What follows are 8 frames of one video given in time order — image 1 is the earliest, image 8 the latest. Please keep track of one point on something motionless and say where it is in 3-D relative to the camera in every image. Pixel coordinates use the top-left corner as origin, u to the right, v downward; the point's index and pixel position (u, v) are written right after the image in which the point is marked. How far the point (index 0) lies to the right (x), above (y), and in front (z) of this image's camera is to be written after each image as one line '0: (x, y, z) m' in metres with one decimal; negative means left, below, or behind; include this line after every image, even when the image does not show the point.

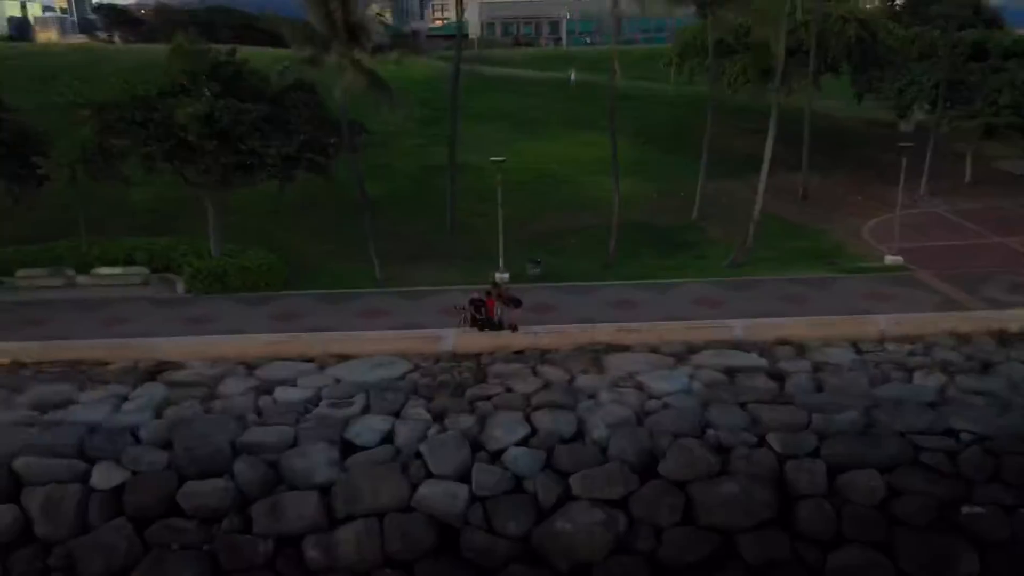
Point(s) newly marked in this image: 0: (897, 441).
0: (+6.1, -2.4, +12.9) m
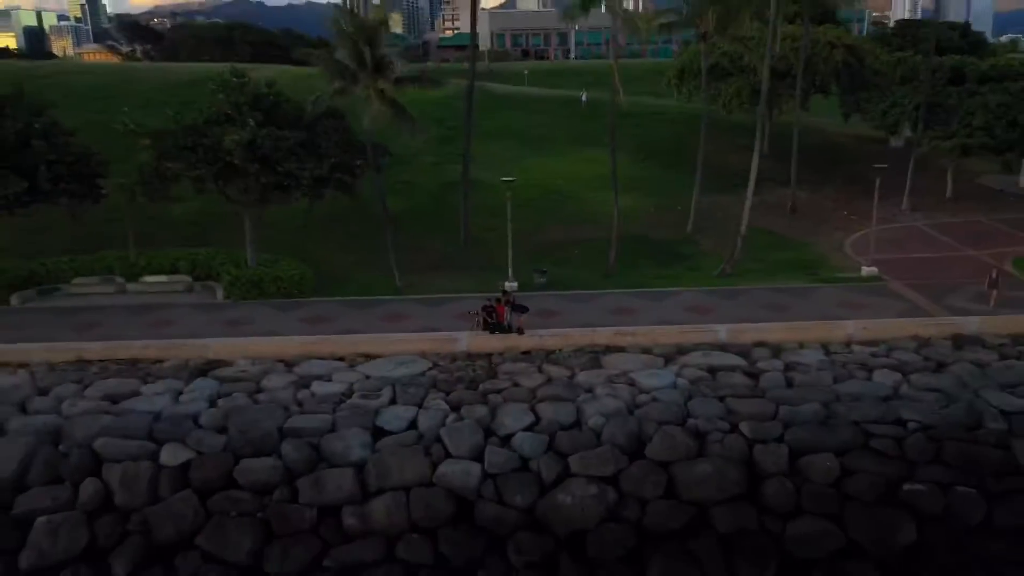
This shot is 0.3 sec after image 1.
0: (+6.2, -2.6, +15.0) m
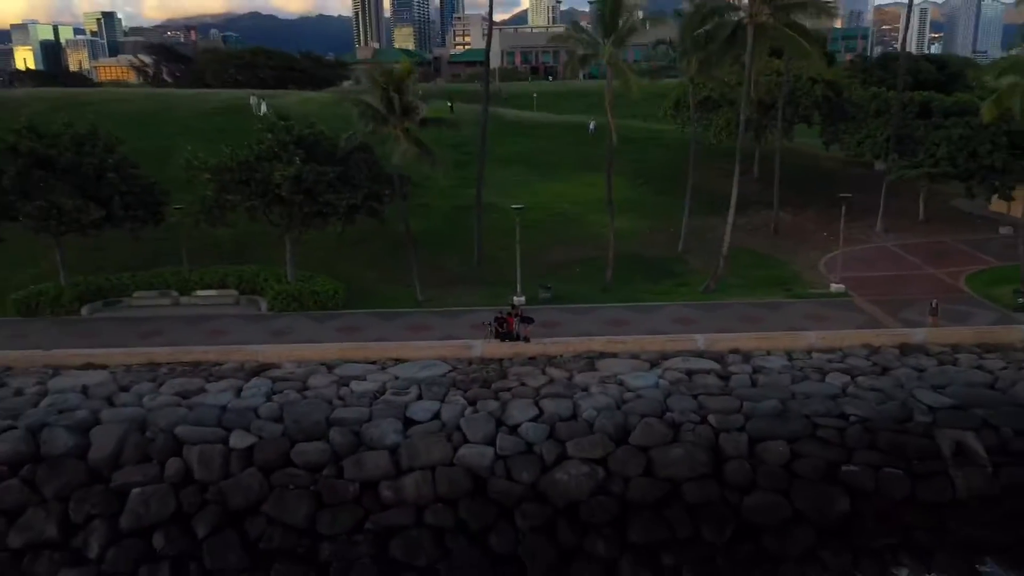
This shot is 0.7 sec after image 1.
0: (+6.4, -2.9, +18.1) m
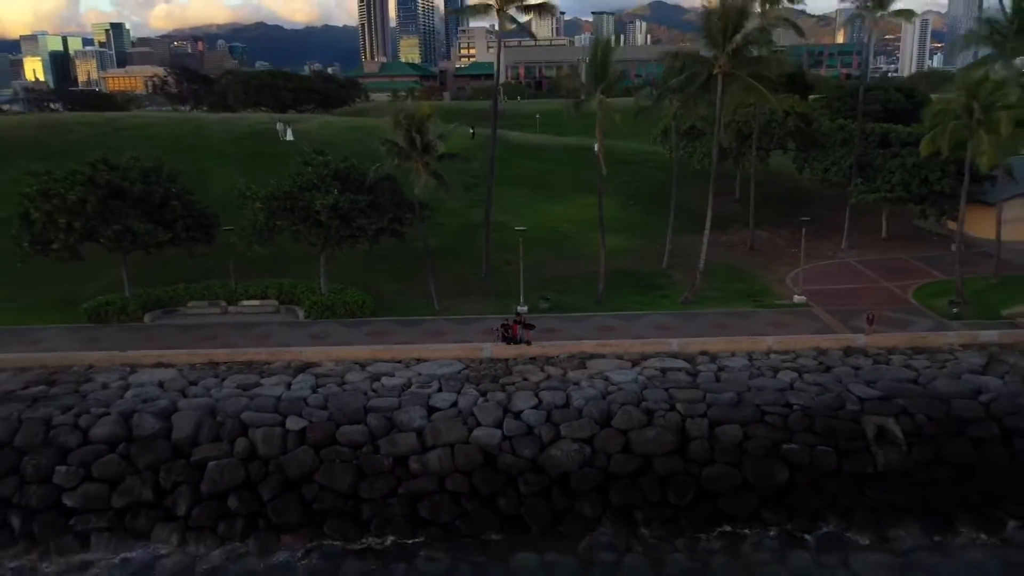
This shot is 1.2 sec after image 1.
0: (+6.5, -3.3, +22.1) m
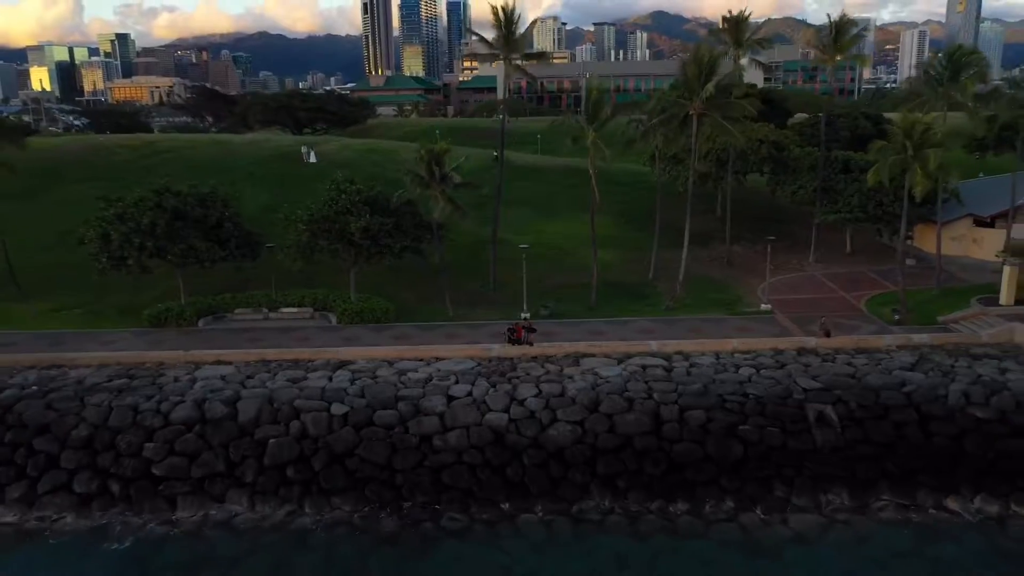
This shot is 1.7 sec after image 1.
0: (+6.6, -3.6, +26.8) m
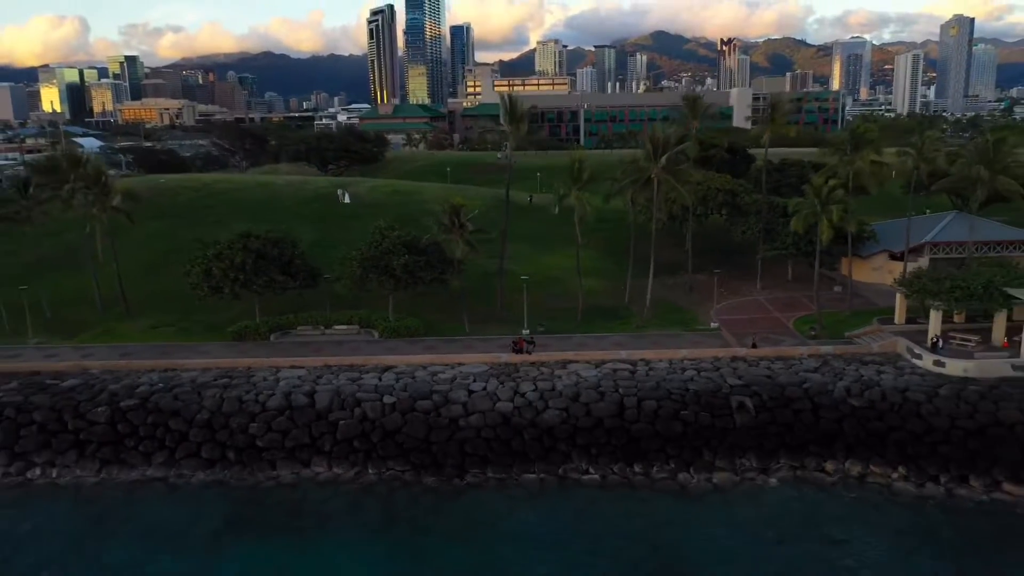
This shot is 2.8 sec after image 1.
0: (+6.8, -4.6, +36.7) m
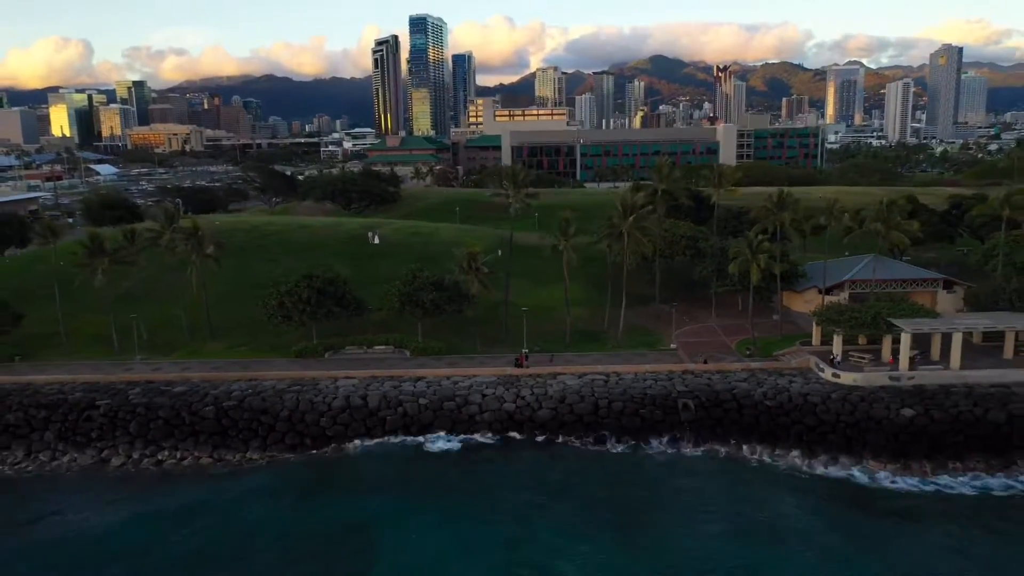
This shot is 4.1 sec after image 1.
0: (+7.0, -6.4, +49.2) m
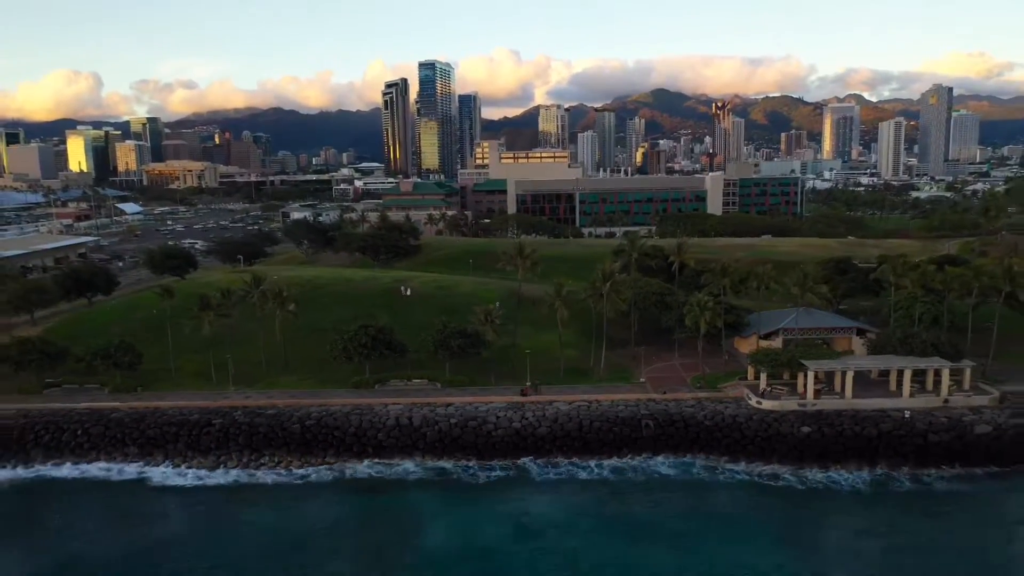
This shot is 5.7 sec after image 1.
0: (+7.5, -10.5, +66.7) m
